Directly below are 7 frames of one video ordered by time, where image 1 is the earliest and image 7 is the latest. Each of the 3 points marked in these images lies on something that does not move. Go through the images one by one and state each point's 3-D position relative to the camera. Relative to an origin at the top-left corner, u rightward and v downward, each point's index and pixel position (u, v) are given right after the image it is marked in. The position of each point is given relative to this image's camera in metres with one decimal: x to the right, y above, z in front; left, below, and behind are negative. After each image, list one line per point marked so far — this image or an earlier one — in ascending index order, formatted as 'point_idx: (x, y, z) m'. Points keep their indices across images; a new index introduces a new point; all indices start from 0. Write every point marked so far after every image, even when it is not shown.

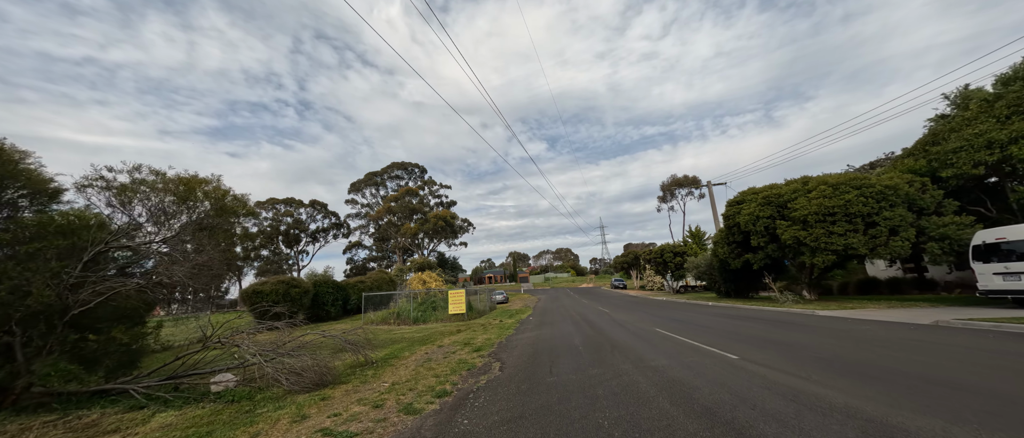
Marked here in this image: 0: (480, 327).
0: (-1.6, -5.4, +16.8) m
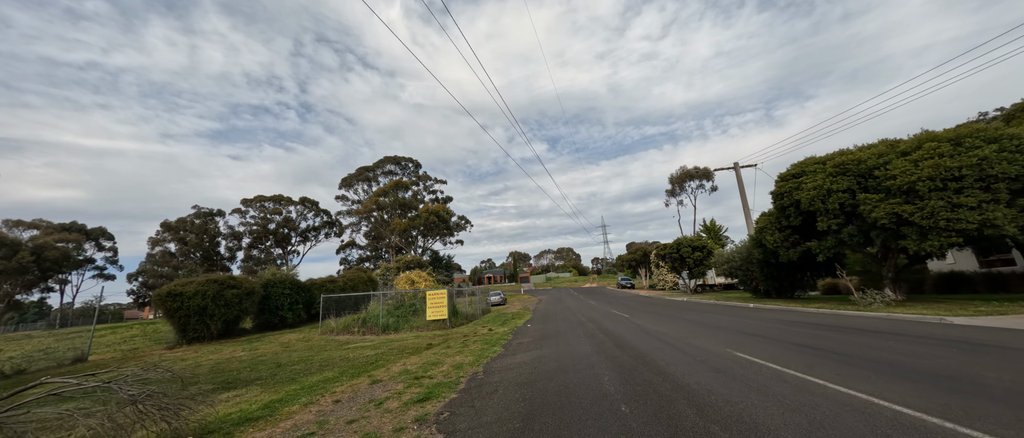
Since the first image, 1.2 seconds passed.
0: (-1.9, -4.5, +12.6) m
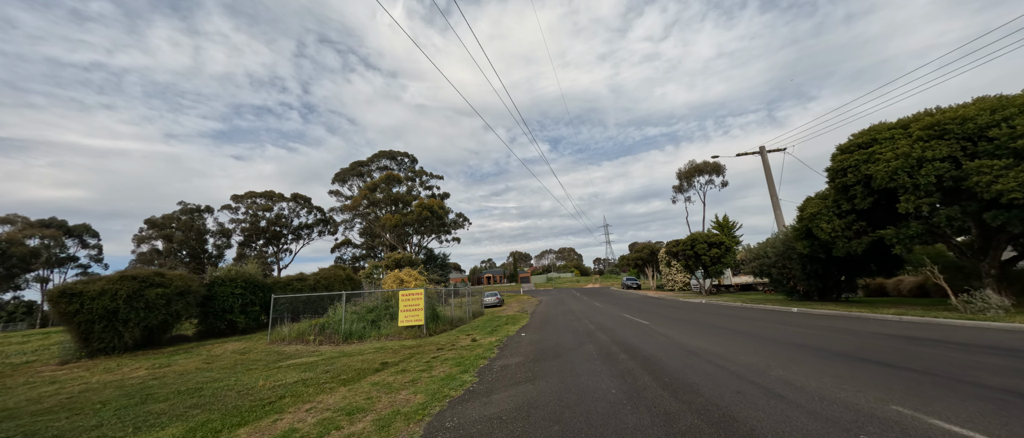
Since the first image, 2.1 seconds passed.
0: (-2.3, -3.8, +9.4) m
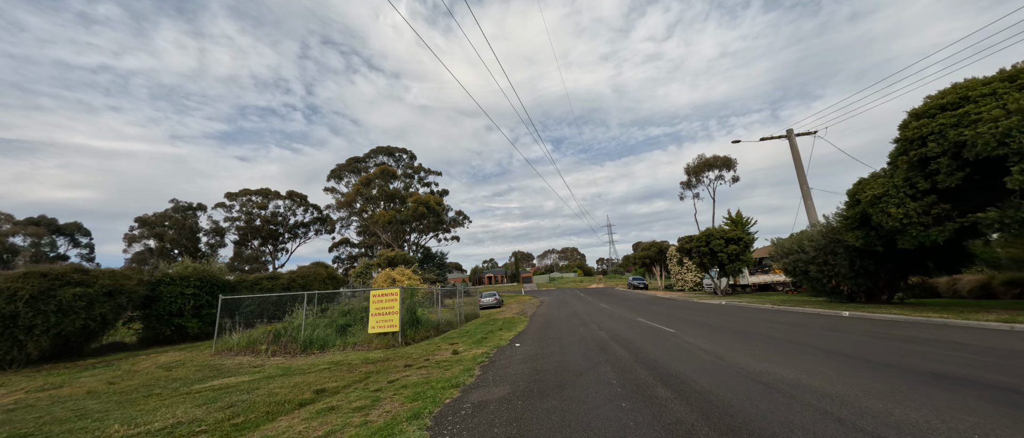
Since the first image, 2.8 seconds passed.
0: (-2.6, -3.3, +7.1) m
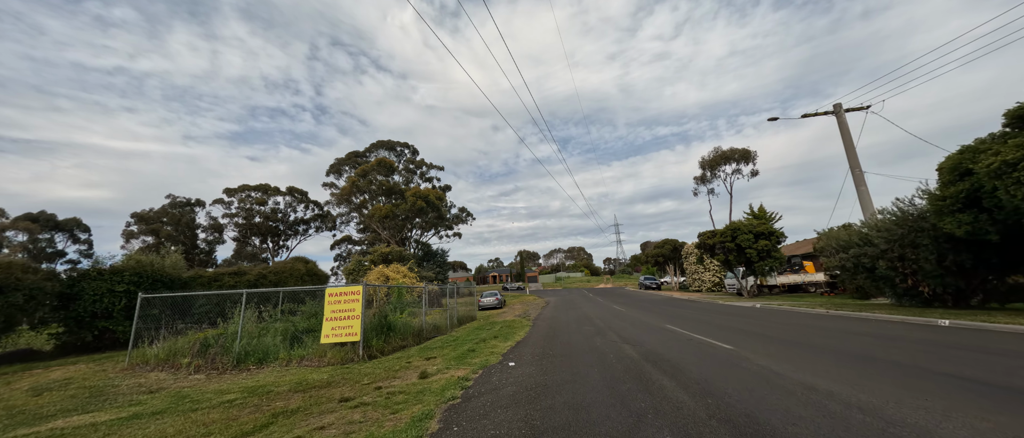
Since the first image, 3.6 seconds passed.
0: (-2.8, -2.7, +4.4) m
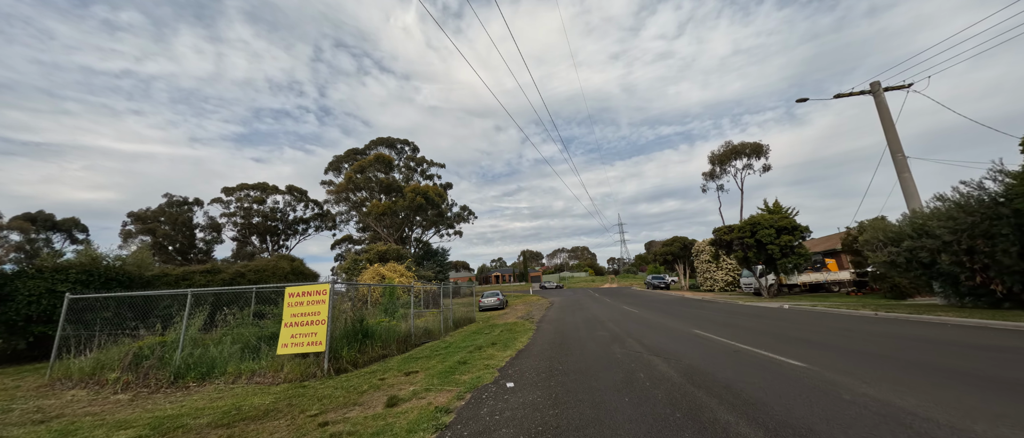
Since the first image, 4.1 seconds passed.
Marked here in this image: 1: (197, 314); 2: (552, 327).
0: (-2.8, -2.3, +2.8) m
1: (-7.6, -2.3, +8.2) m
2: (+1.6, -4.5, +13.9) m
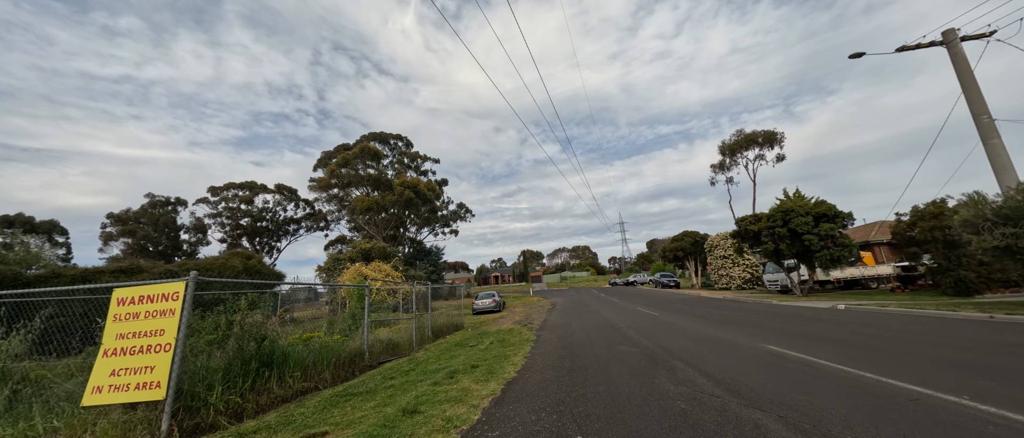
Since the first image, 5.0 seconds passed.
0: (-3.1, -1.7, -0.3) m
1: (-7.9, -1.7, +5.2) m
2: (+1.4, -3.8, +10.9) m
